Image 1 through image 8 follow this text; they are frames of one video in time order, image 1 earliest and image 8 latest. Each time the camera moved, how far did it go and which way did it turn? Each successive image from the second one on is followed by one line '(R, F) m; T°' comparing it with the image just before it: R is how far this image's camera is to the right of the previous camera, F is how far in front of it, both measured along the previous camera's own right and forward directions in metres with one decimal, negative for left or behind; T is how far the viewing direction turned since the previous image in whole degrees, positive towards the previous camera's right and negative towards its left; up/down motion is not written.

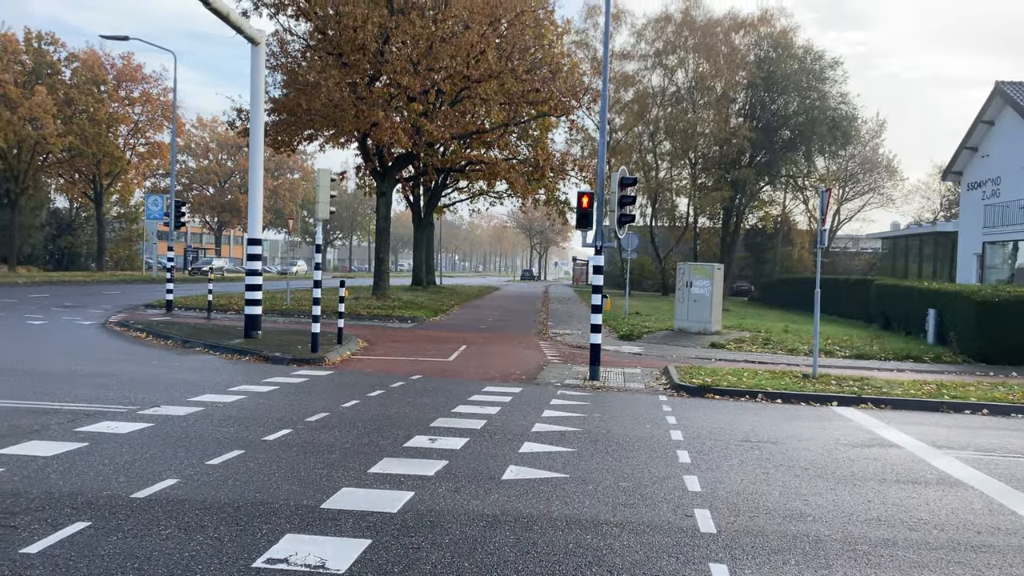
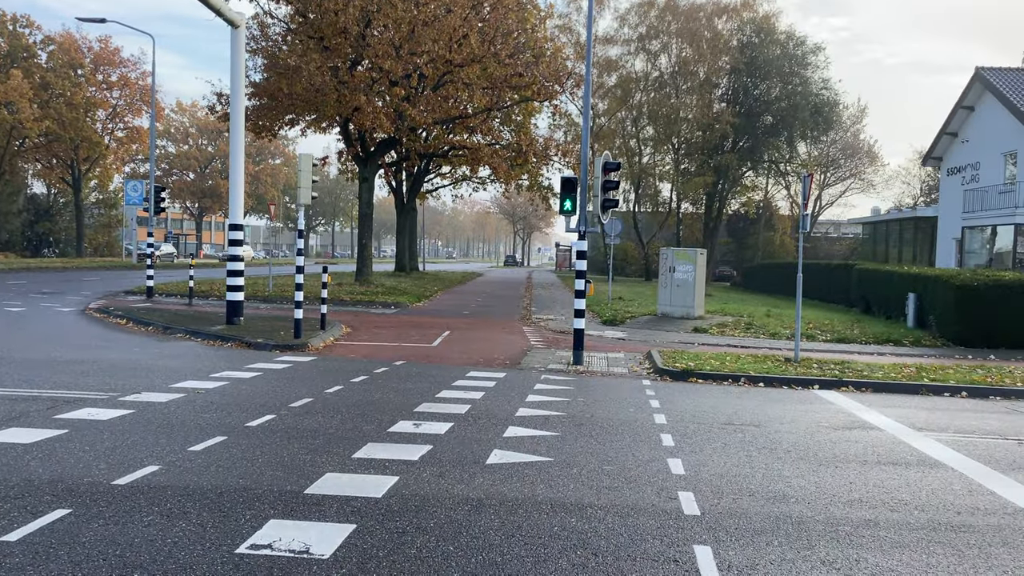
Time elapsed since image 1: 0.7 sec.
(0.0, 0.0) m; +1°
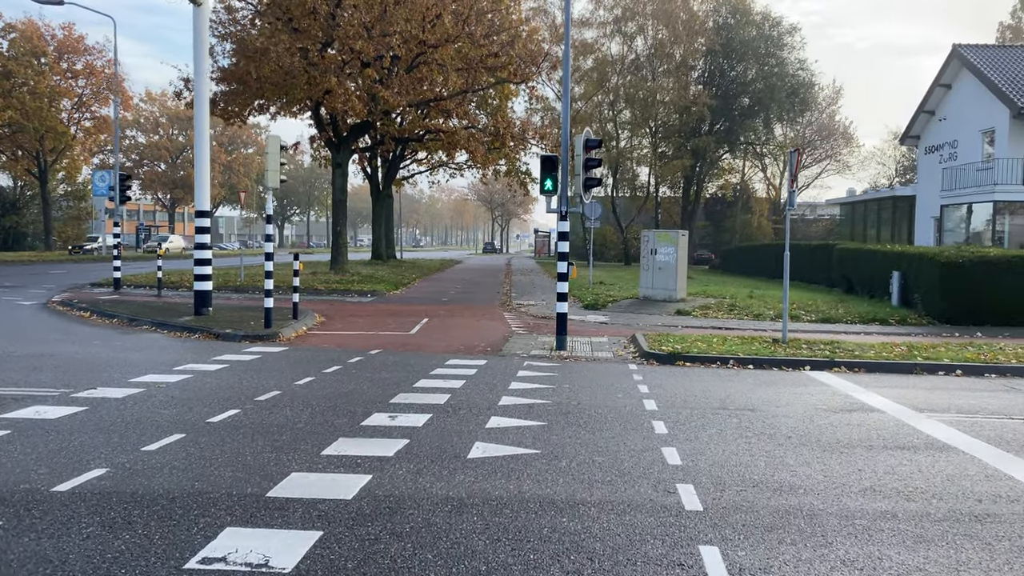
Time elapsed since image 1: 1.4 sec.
(0.0, +0.5) m; +1°
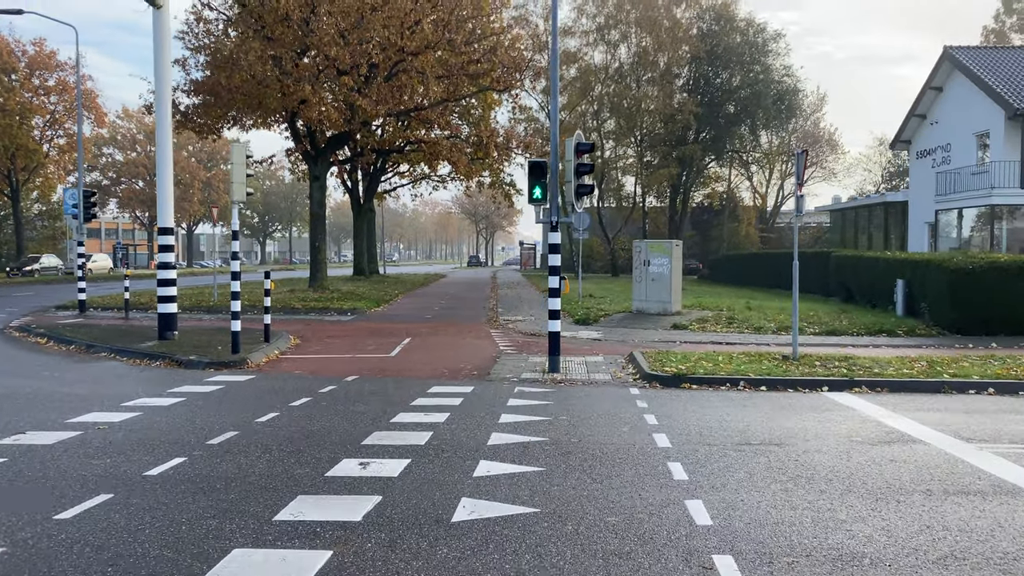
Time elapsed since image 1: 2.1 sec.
(0.0, +0.9) m; +1°
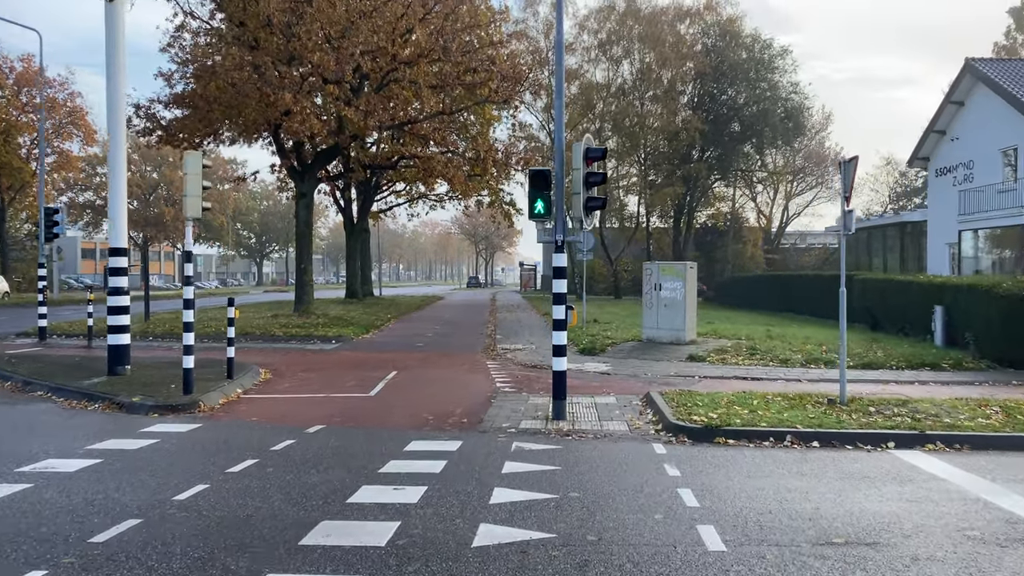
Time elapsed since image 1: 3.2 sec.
(0.0, +1.6) m; 0°
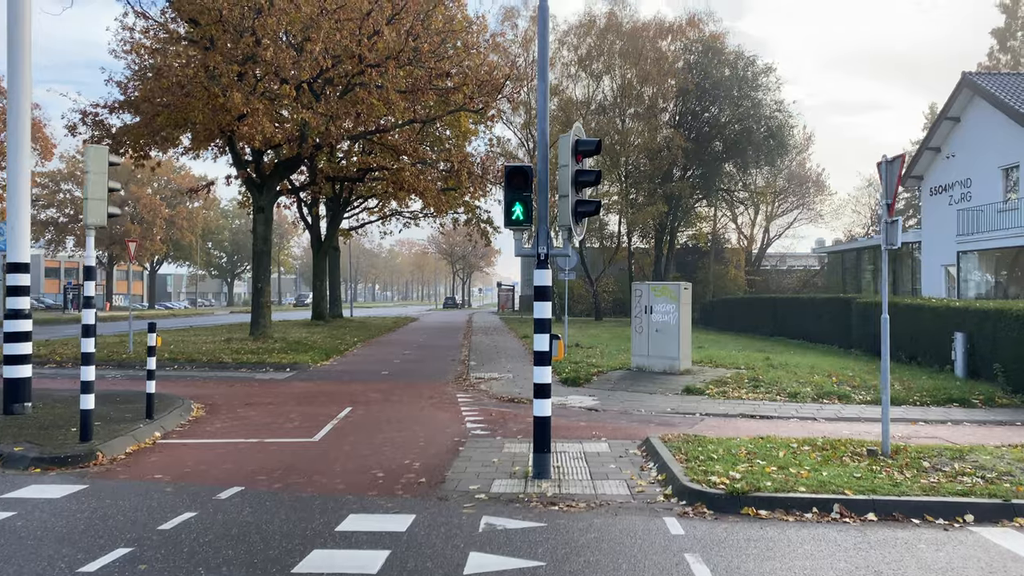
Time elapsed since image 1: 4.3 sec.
(+0.1, +1.7) m; +2°
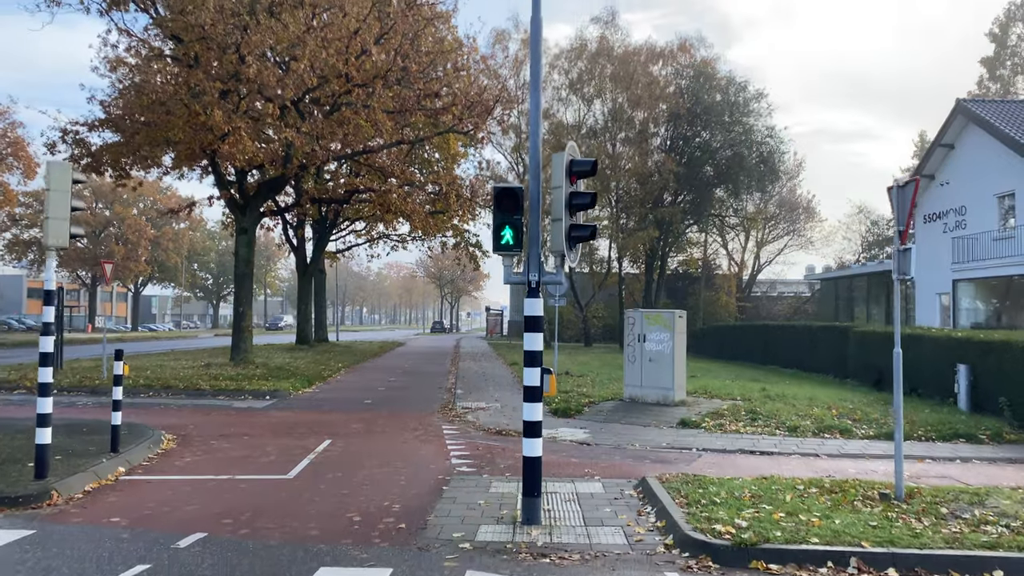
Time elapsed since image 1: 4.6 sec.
(0.0, +0.5) m; +1°
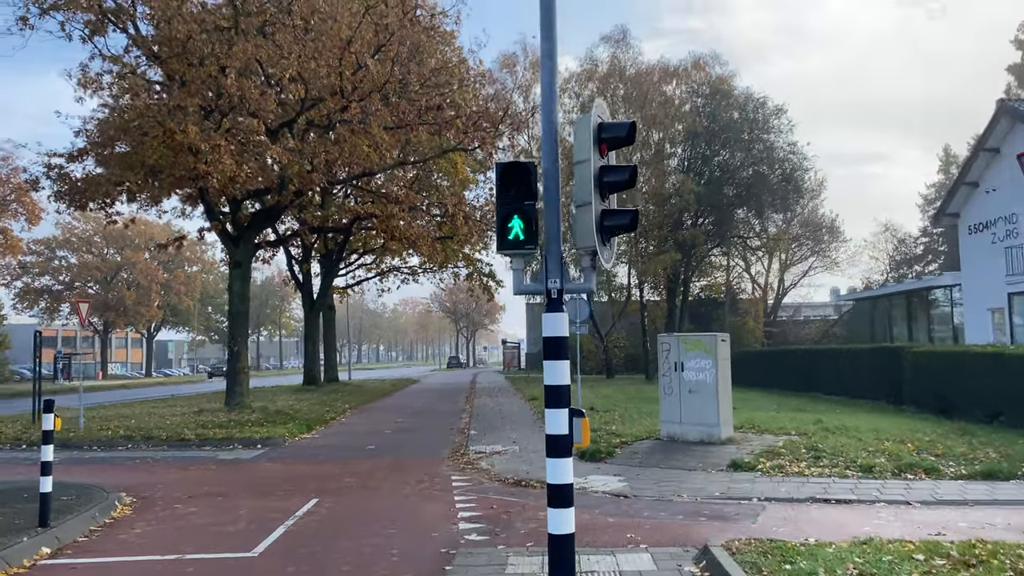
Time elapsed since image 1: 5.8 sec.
(0.0, +1.8) m; -1°
